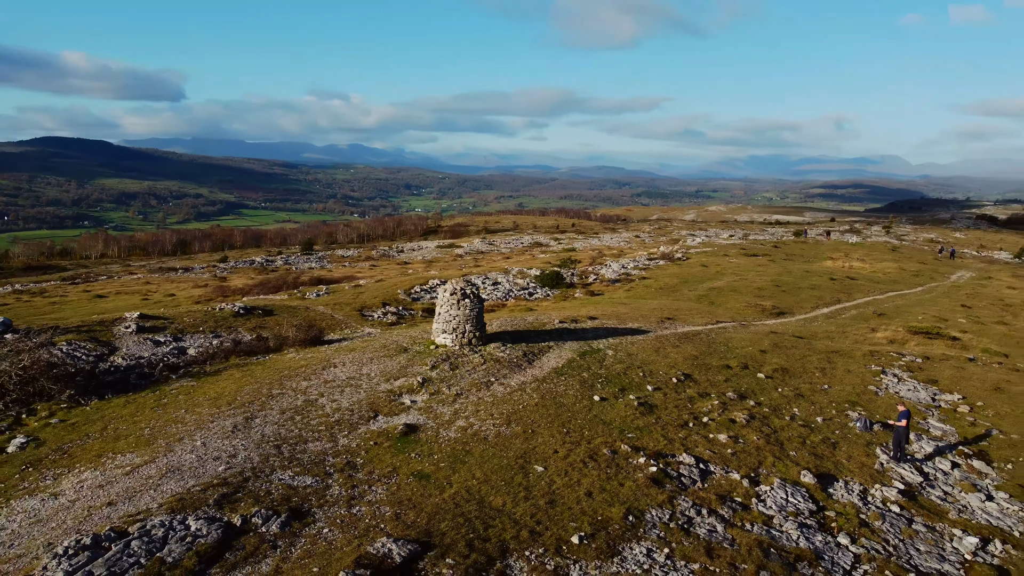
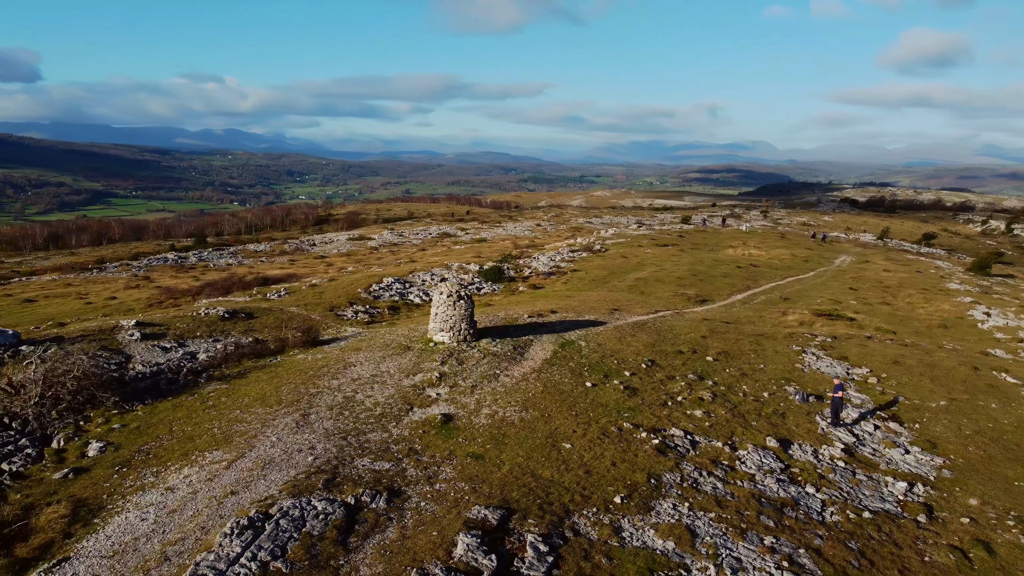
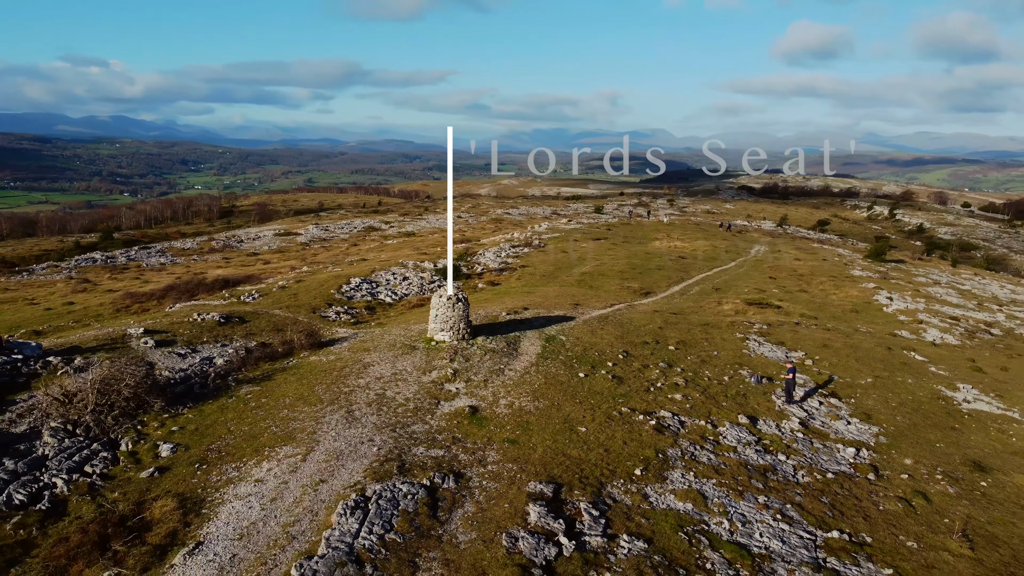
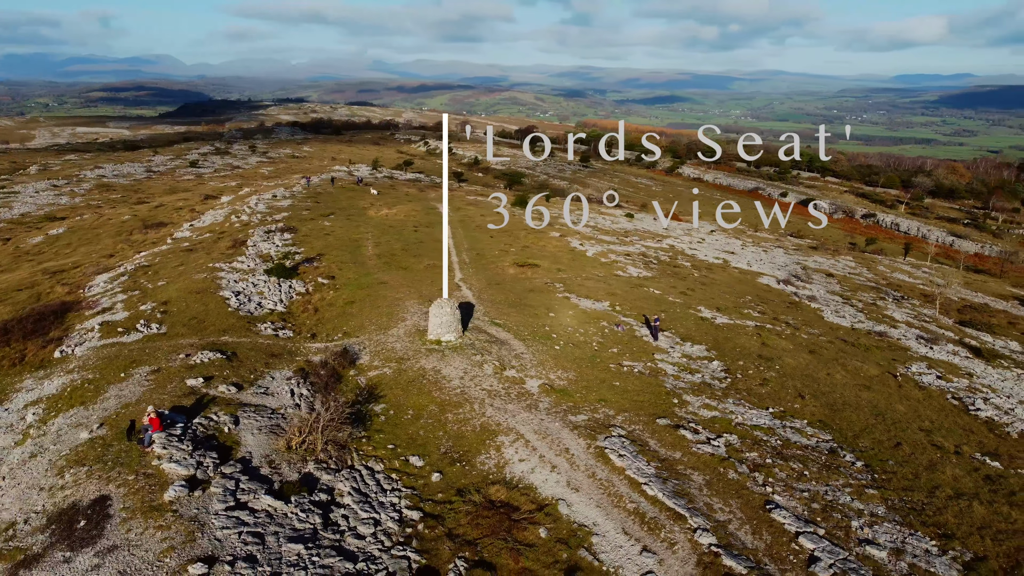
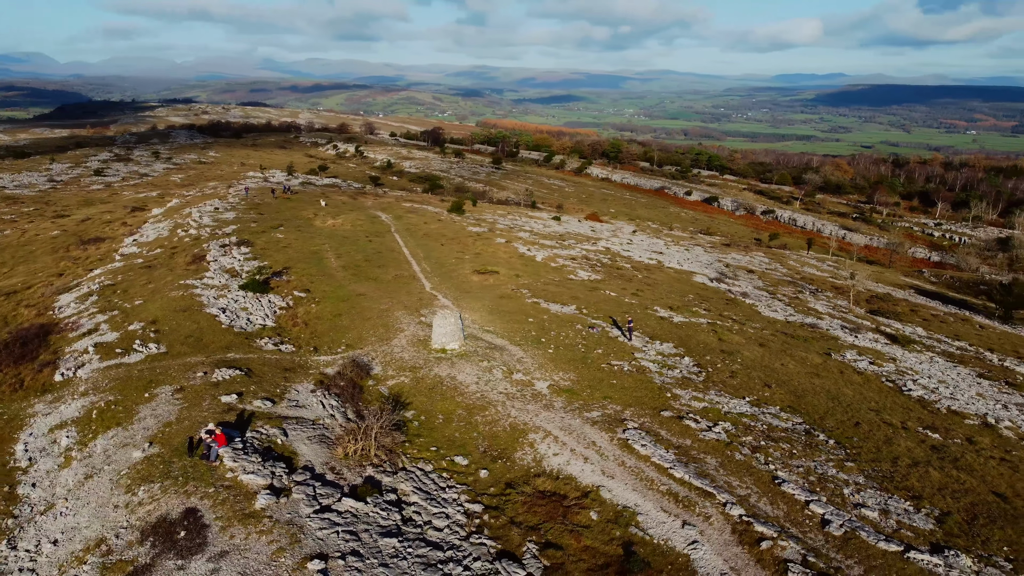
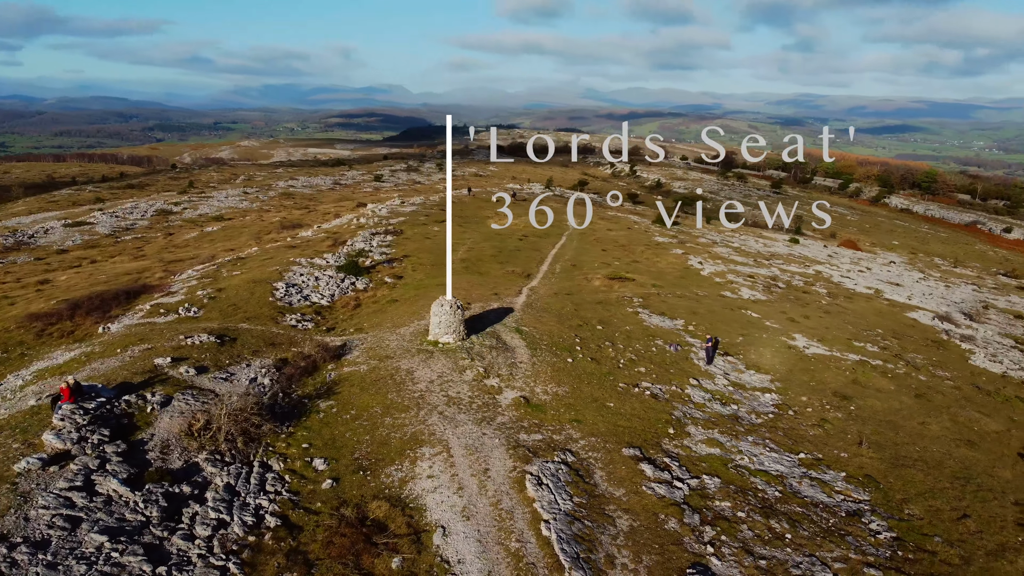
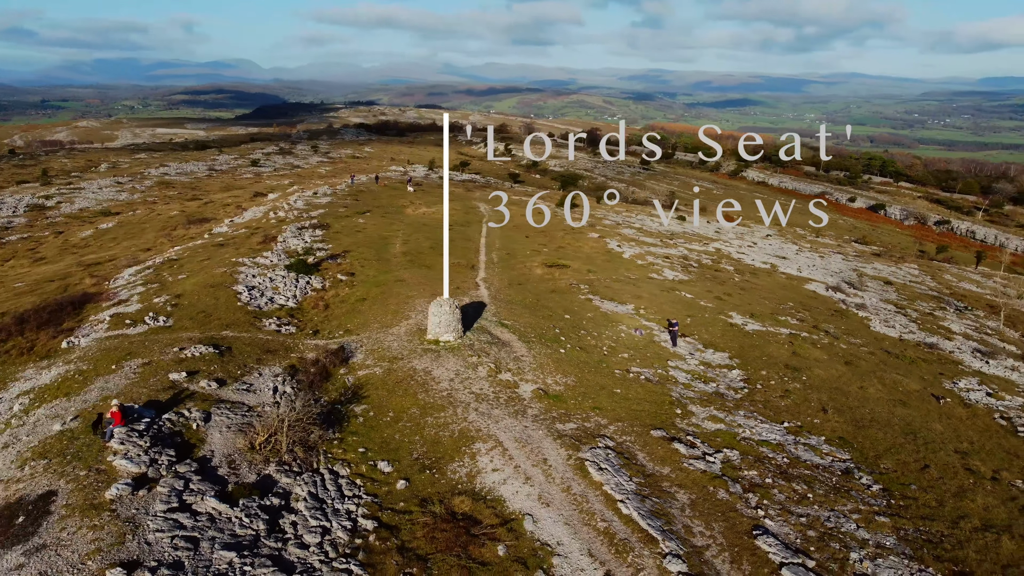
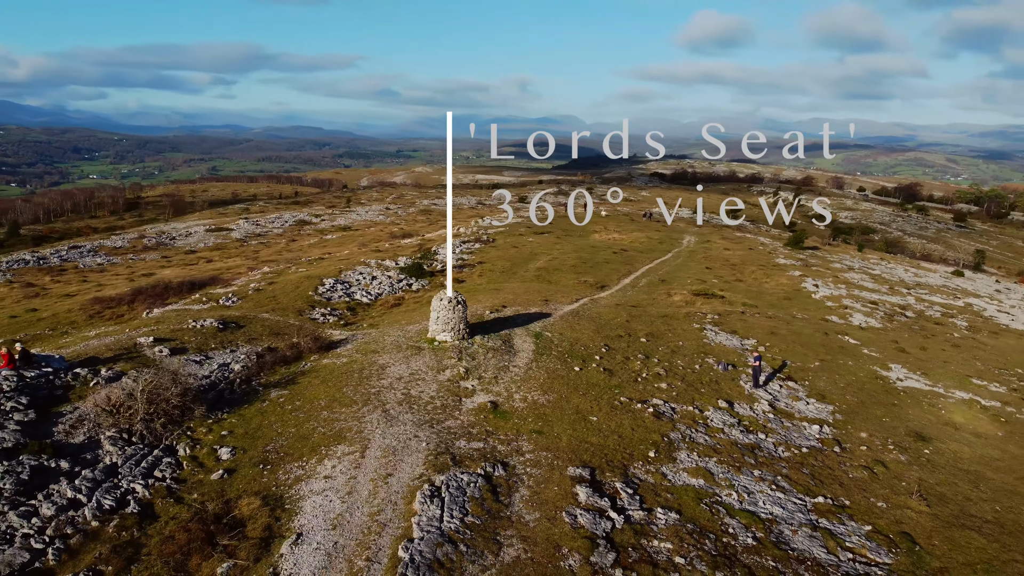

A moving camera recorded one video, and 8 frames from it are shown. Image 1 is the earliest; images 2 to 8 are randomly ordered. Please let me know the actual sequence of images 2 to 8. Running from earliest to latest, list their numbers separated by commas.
2, 3, 8, 6, 7, 4, 5
